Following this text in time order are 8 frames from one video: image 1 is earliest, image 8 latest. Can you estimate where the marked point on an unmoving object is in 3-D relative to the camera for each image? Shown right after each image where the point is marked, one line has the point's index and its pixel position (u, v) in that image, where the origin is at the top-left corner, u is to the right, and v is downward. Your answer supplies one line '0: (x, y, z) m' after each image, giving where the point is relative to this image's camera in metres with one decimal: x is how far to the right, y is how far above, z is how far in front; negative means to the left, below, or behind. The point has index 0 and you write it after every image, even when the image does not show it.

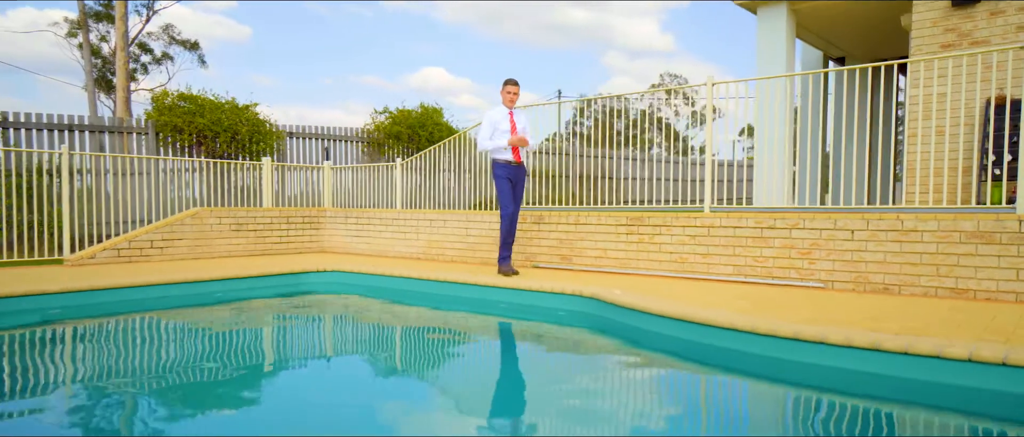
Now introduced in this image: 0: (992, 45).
0: (+4.2, +1.5, +6.0) m
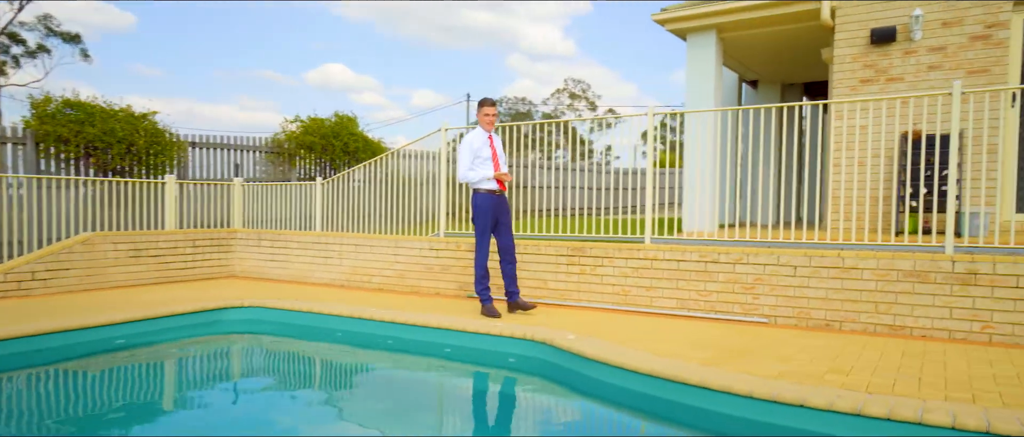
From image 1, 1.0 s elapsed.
0: (+3.7, +1.3, +6.3) m
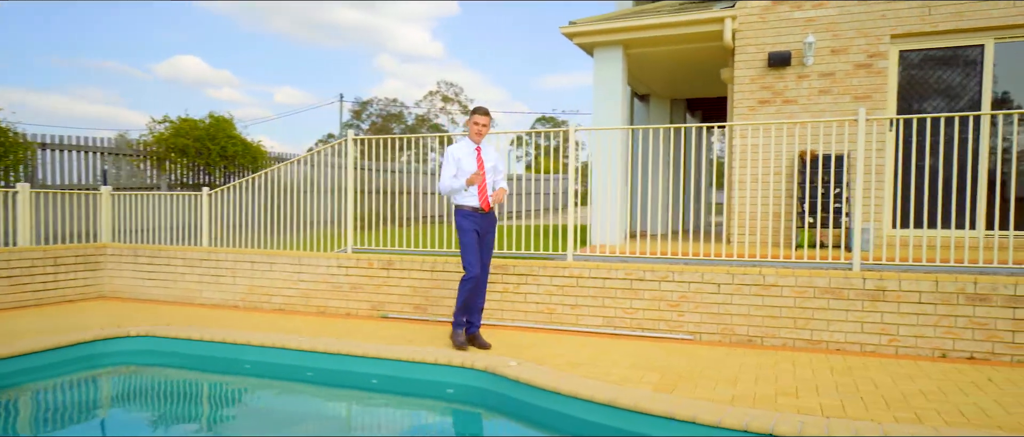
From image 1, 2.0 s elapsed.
0: (+2.9, +1.1, +6.8) m
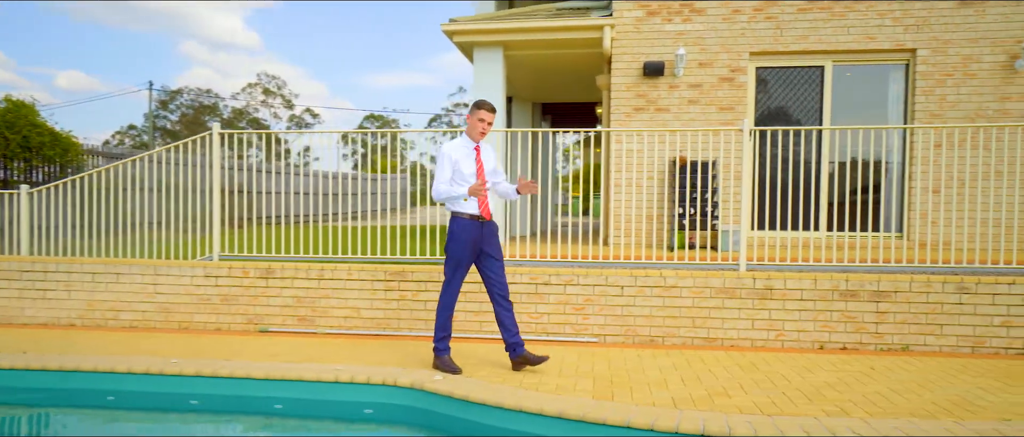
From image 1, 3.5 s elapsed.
0: (+1.7, +1.1, +7.1) m
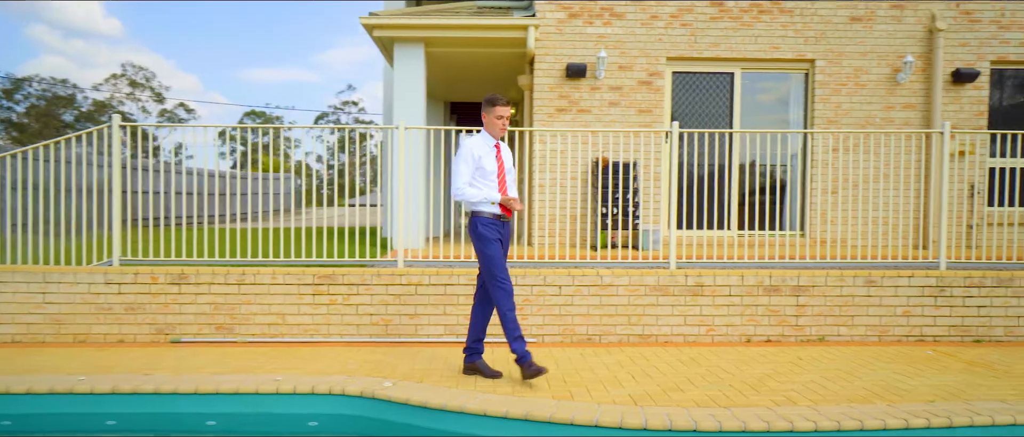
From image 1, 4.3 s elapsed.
0: (+0.9, +1.1, +7.2) m
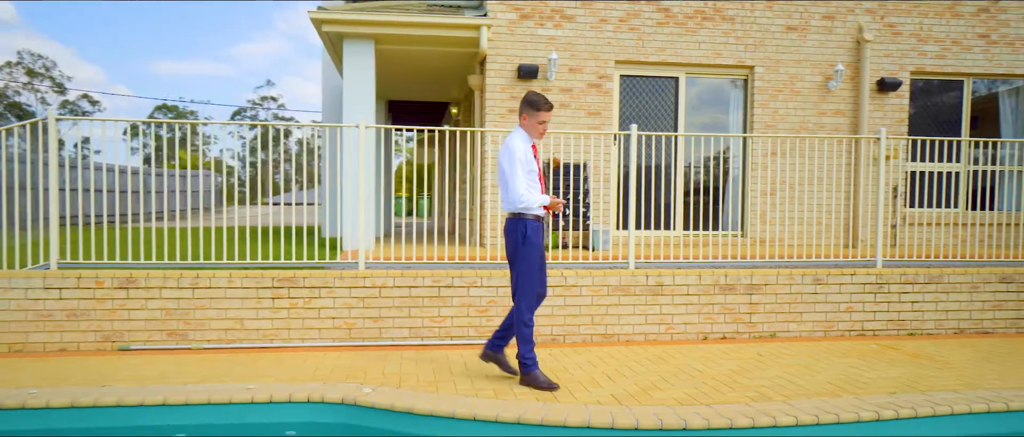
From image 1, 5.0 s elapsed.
0: (+0.3, +1.1, +7.3) m
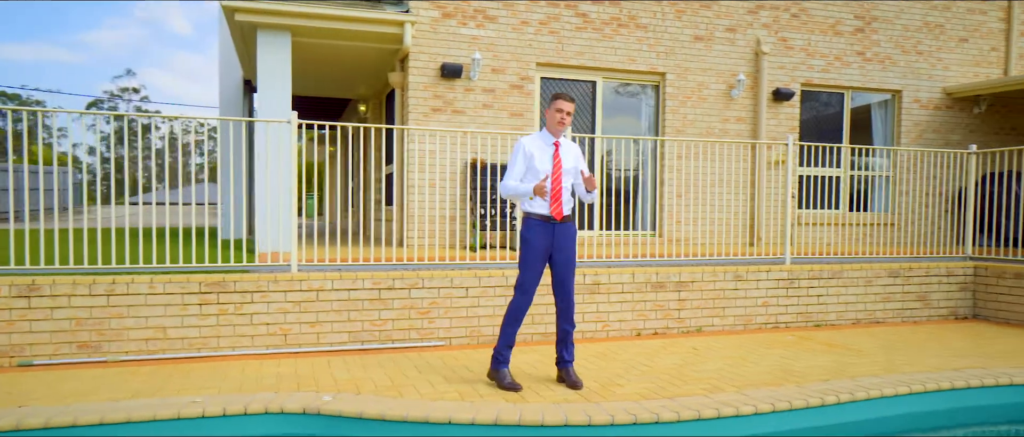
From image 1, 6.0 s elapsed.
0: (-0.5, +1.1, +7.3) m
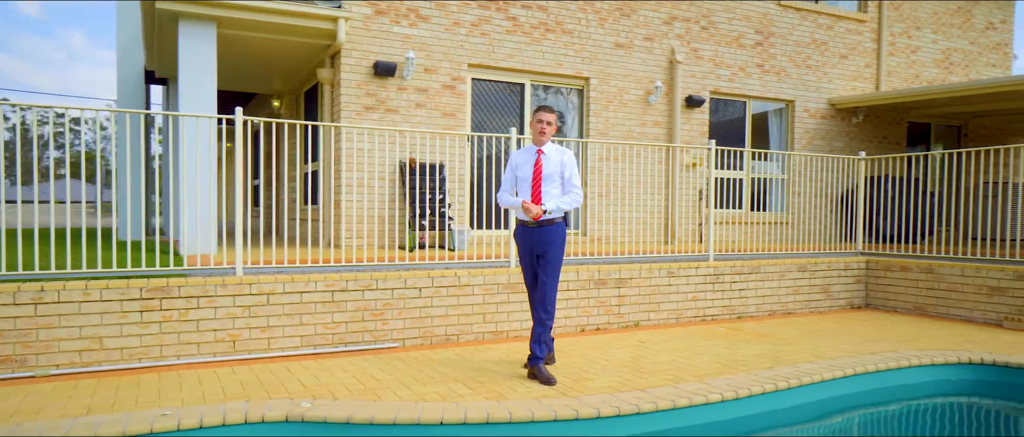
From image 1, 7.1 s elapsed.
0: (-1.2, +1.1, +7.2) m
